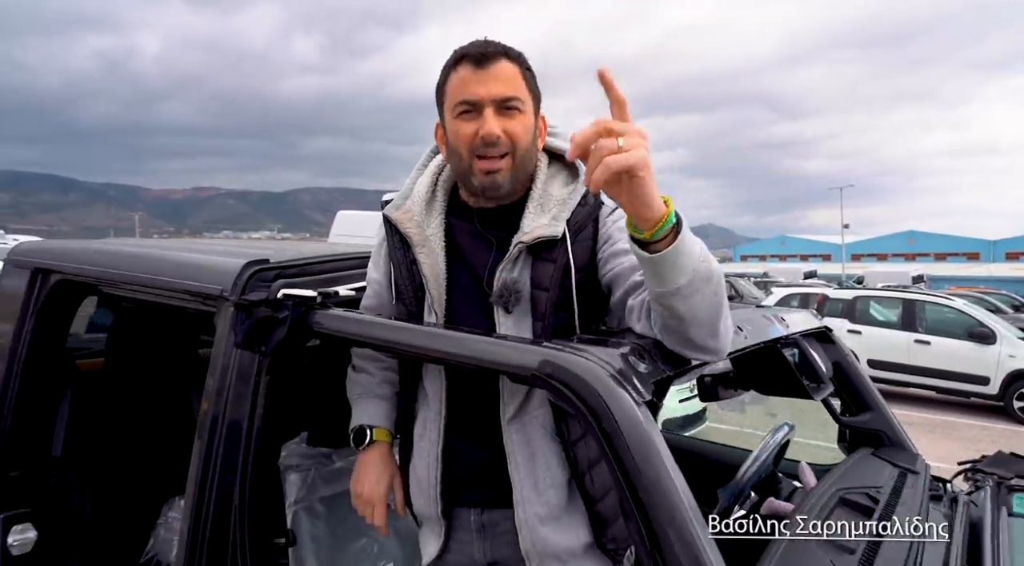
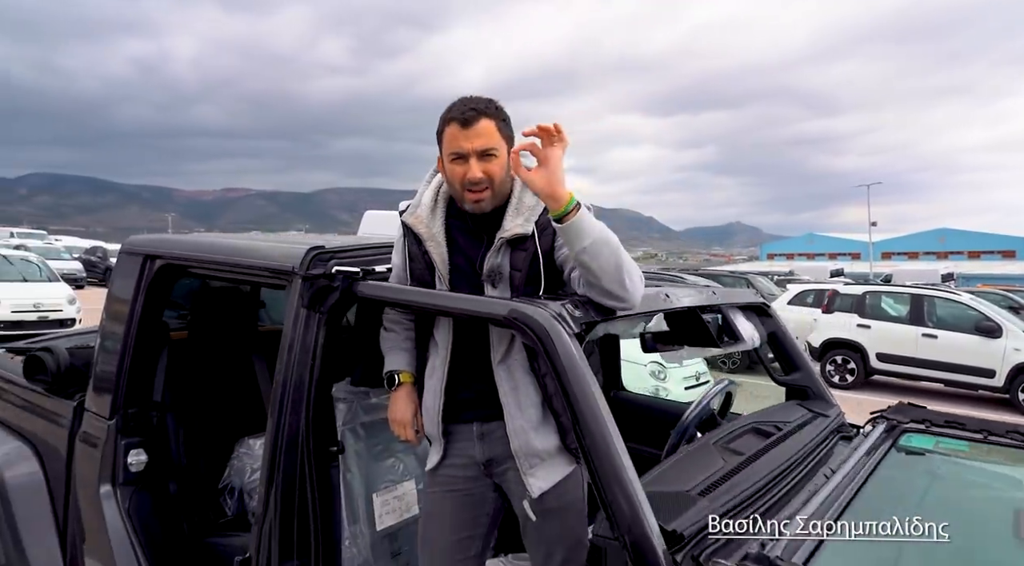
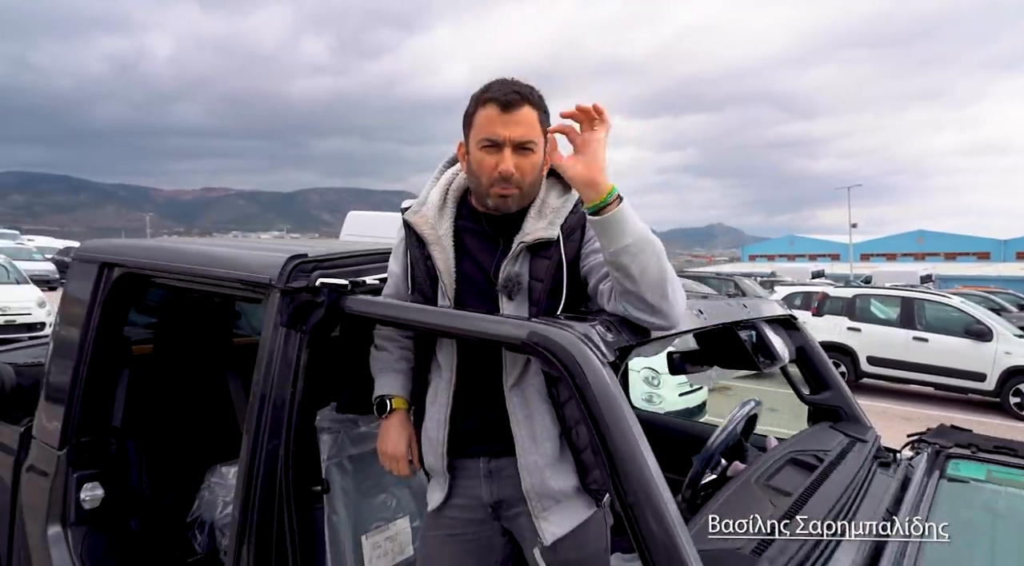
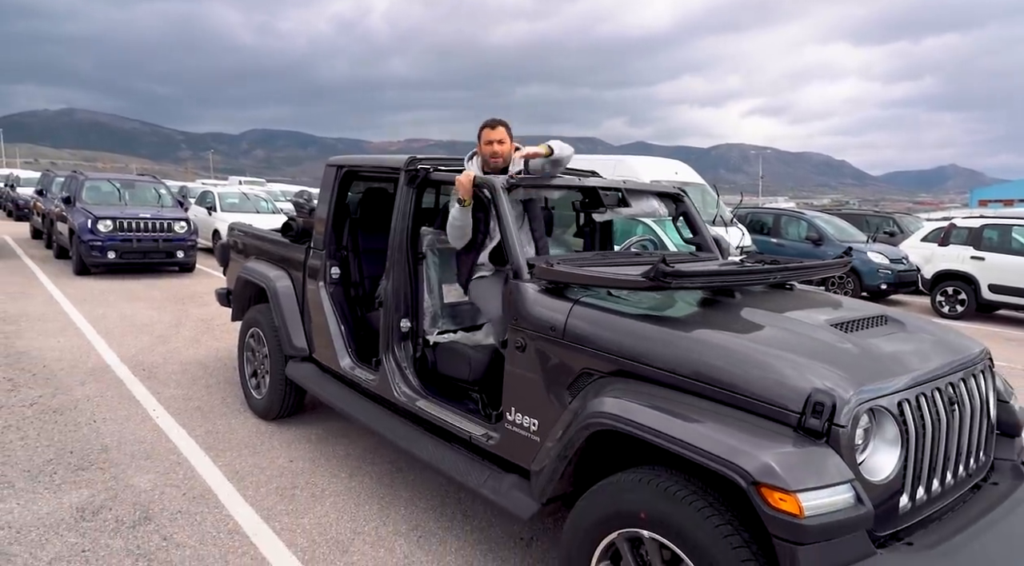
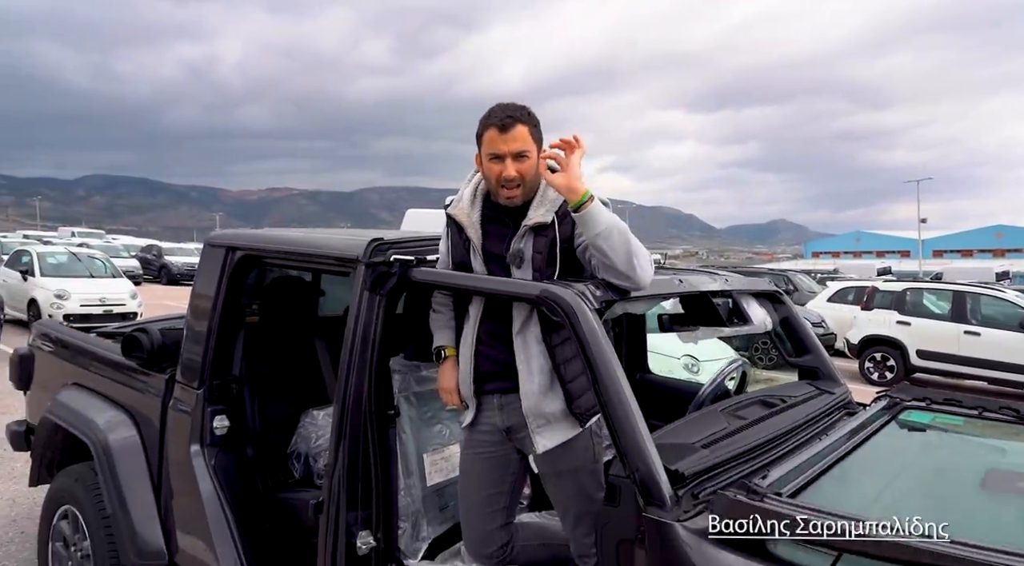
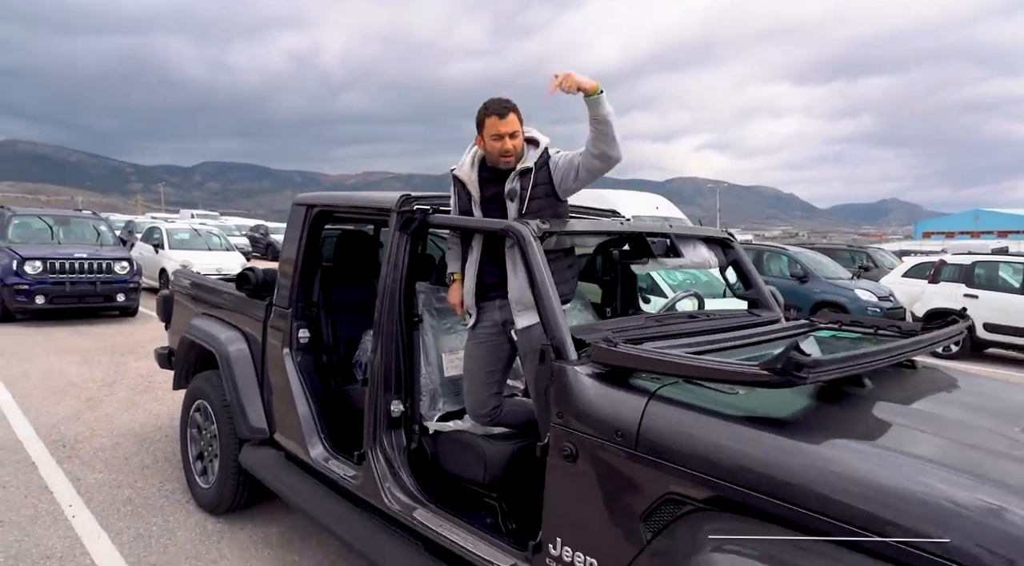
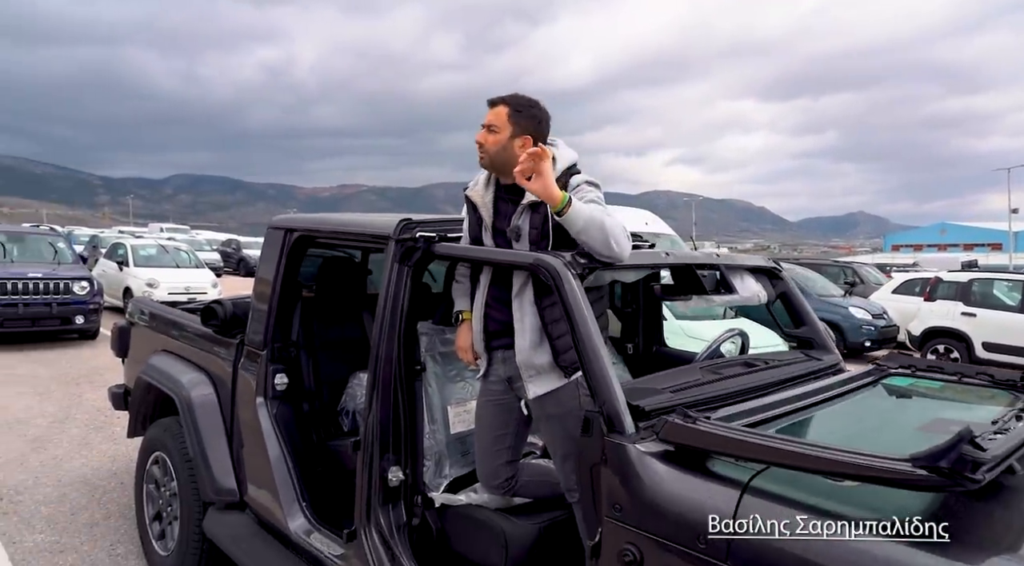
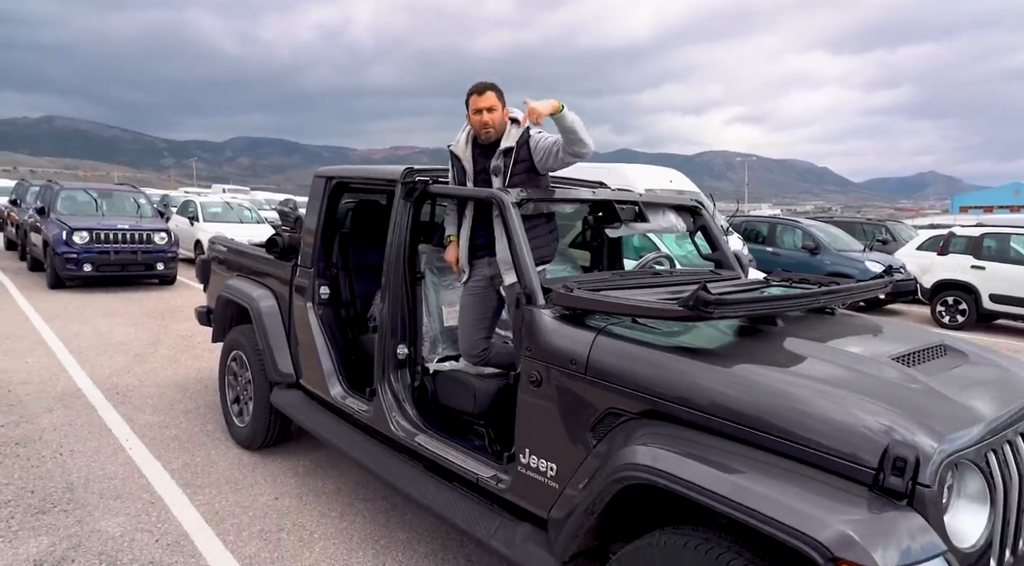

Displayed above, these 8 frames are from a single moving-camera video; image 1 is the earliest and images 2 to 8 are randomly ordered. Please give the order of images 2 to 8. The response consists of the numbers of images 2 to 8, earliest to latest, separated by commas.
3, 2, 5, 7, 6, 8, 4
